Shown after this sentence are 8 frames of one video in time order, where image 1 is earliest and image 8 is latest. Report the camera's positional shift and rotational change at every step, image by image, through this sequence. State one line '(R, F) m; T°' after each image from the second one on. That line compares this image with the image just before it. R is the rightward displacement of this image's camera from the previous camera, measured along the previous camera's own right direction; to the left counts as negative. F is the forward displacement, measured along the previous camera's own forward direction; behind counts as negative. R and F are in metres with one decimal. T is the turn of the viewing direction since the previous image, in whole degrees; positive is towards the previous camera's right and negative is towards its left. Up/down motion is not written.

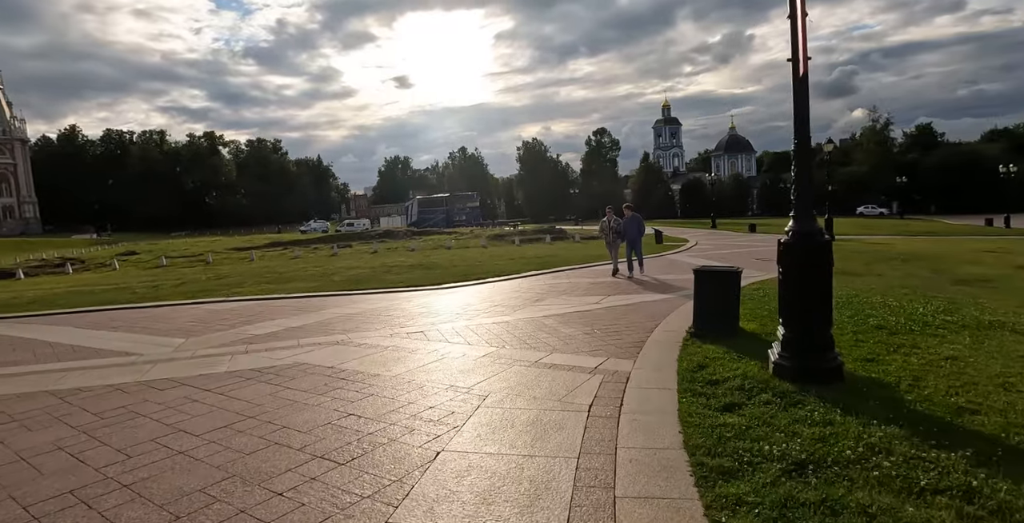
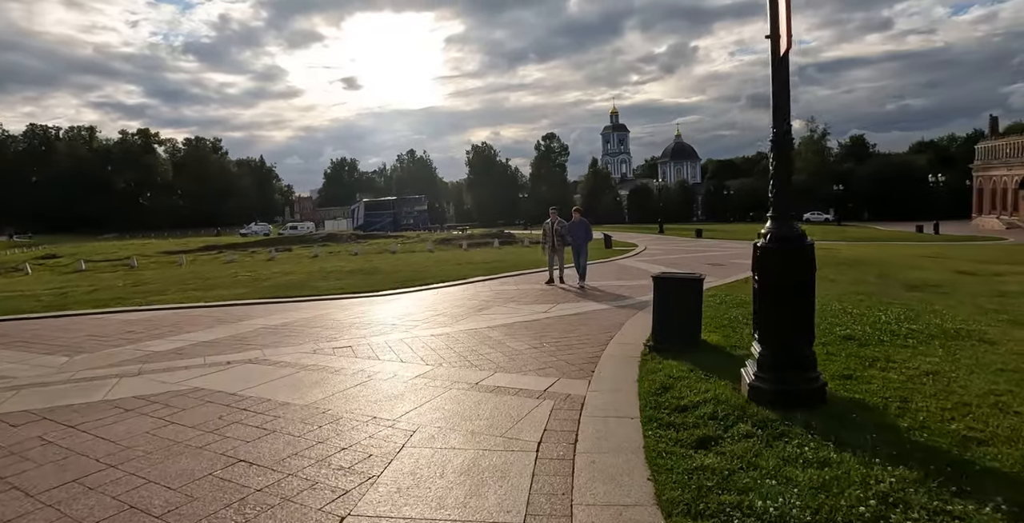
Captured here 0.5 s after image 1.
(+0.1, +0.8) m; +5°
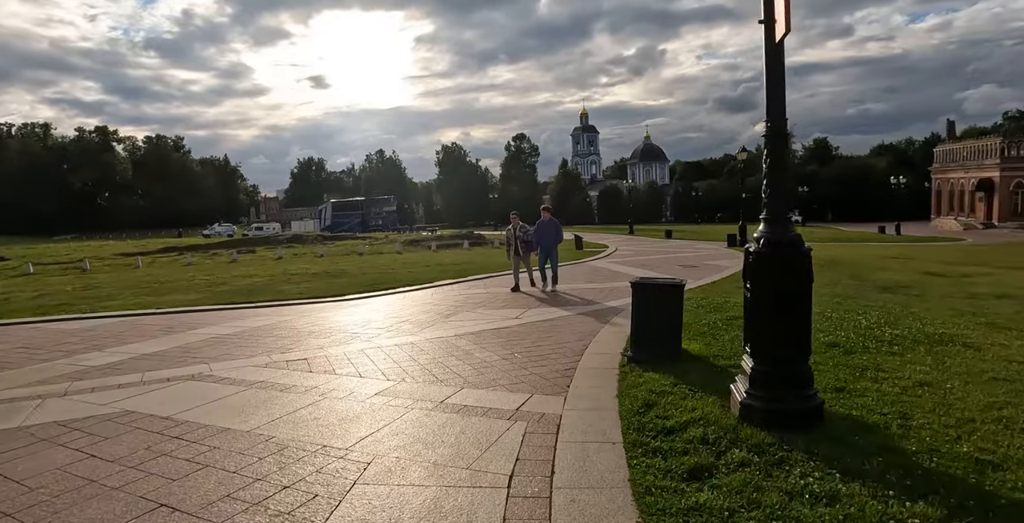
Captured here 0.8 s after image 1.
(0.0, +0.5) m; +3°
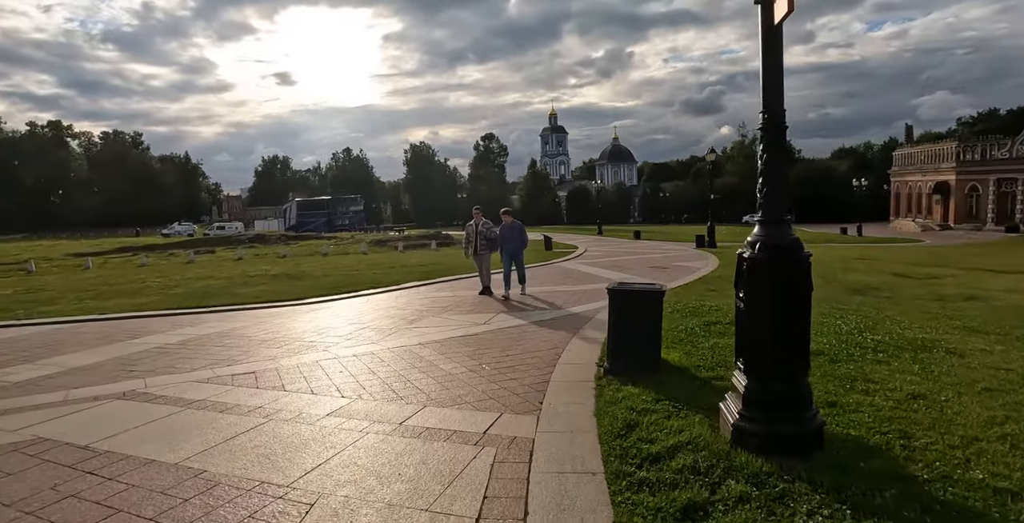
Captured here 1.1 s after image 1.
(0.0, +0.5) m; +3°
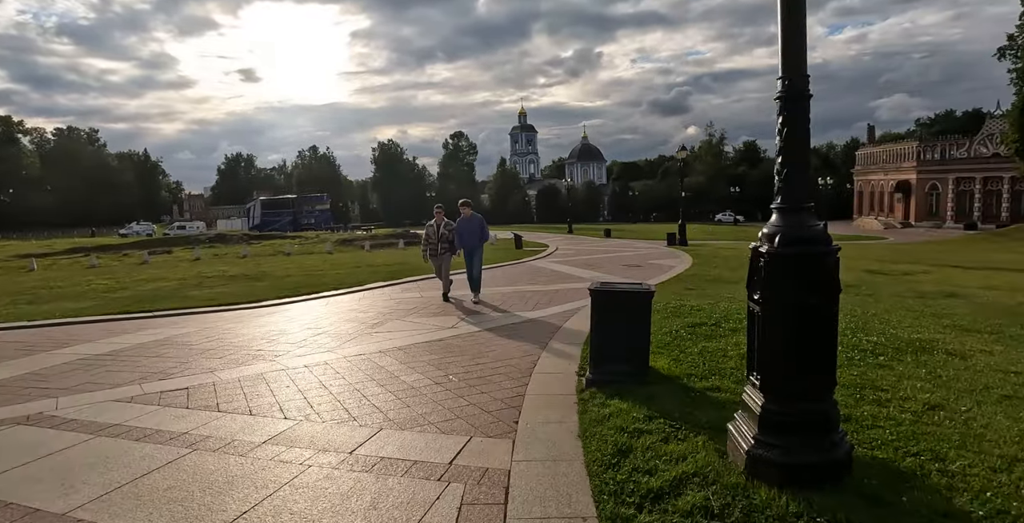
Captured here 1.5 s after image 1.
(0.0, +0.6) m; +3°
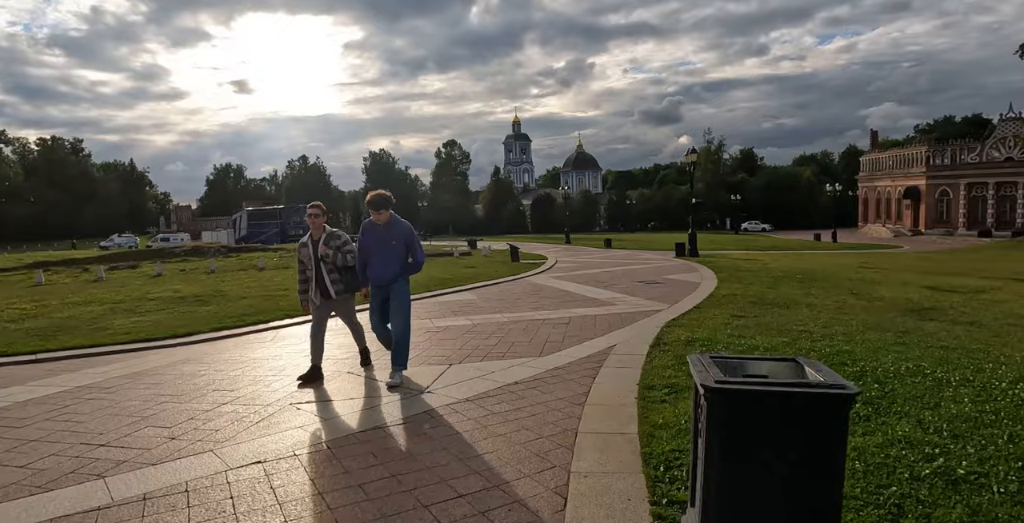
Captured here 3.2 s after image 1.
(-0.1, +2.7) m; +1°
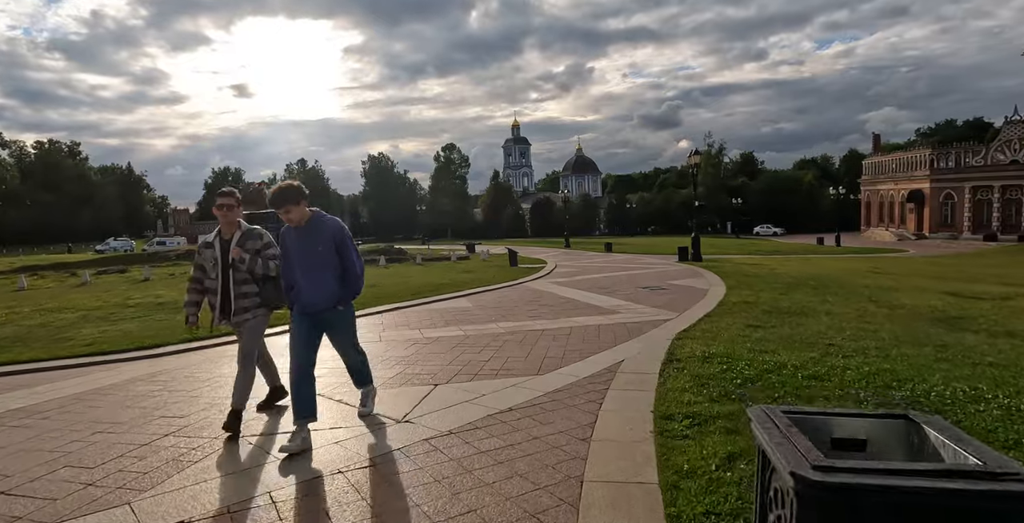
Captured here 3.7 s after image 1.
(+0.1, +0.8) m; 0°
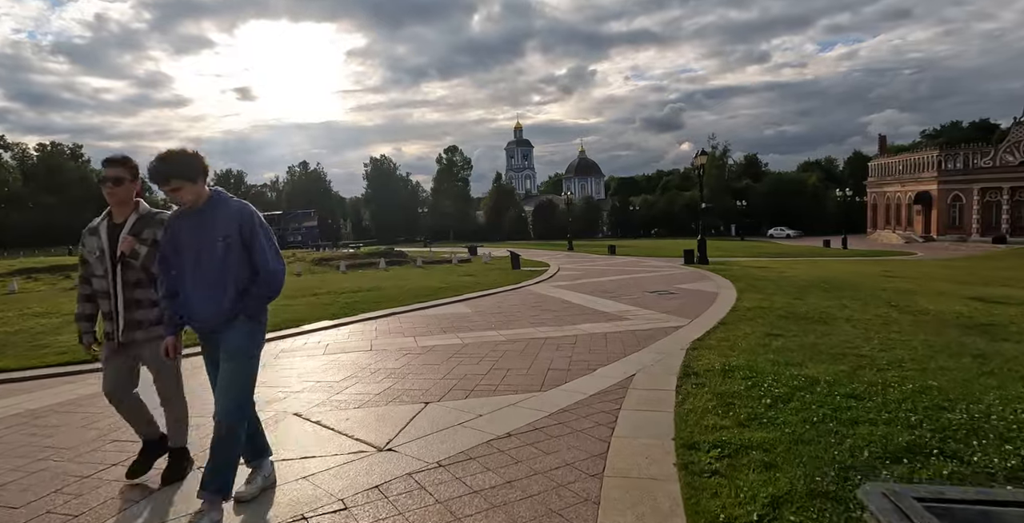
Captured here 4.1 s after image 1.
(0.0, +0.6) m; 0°
